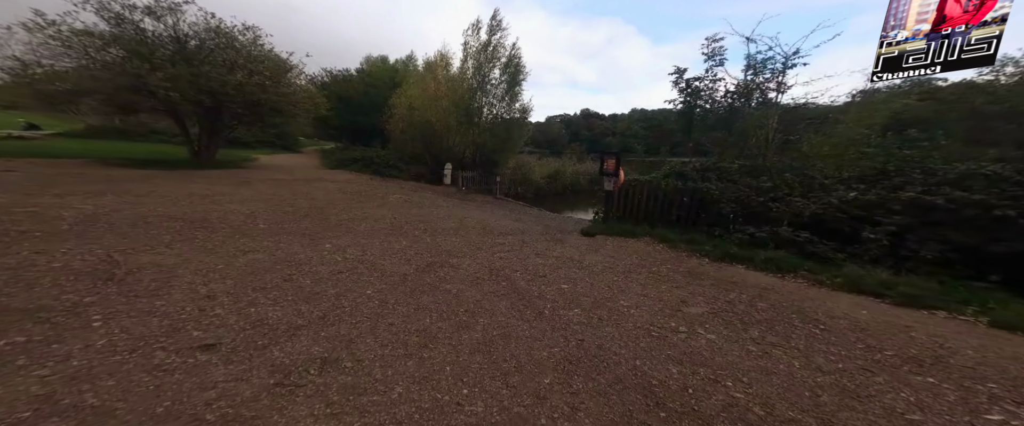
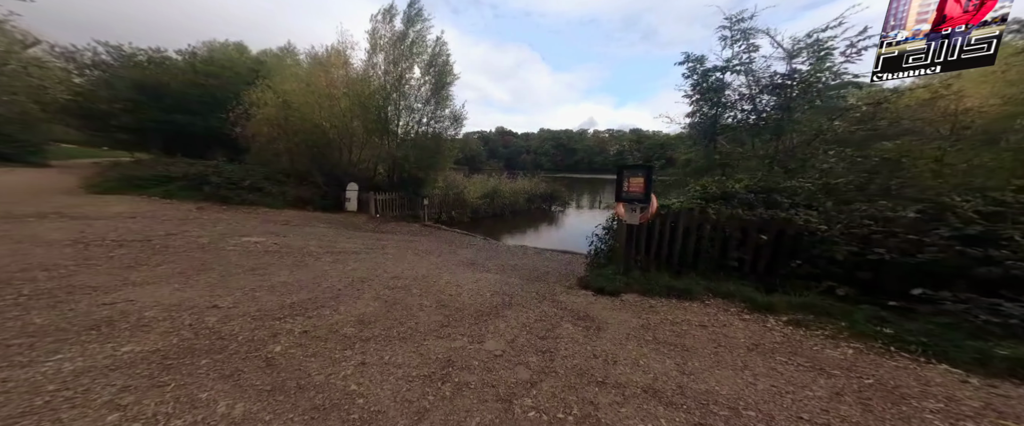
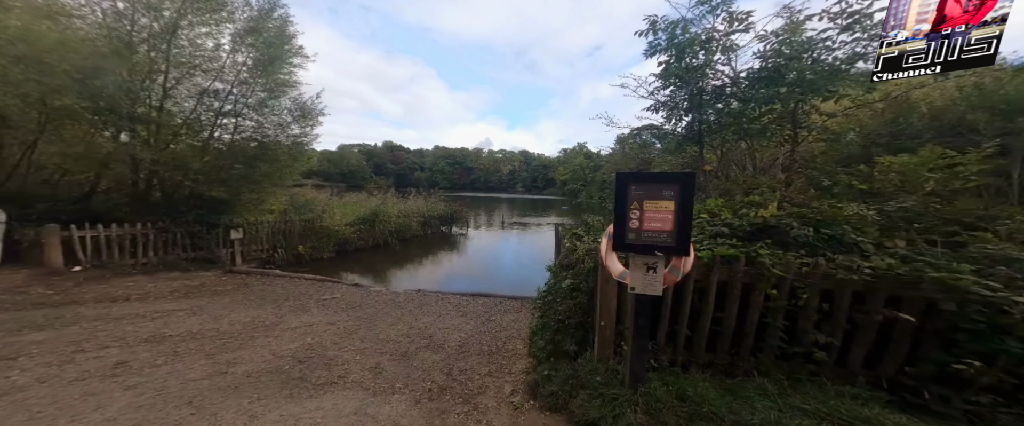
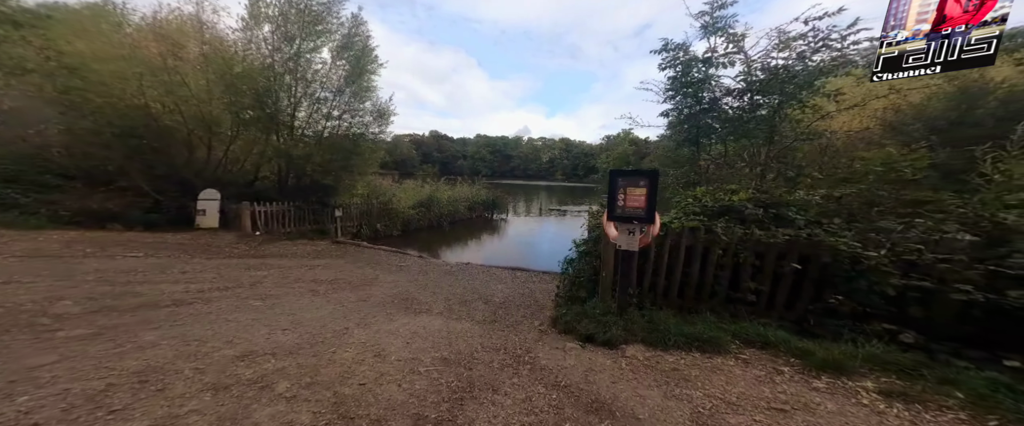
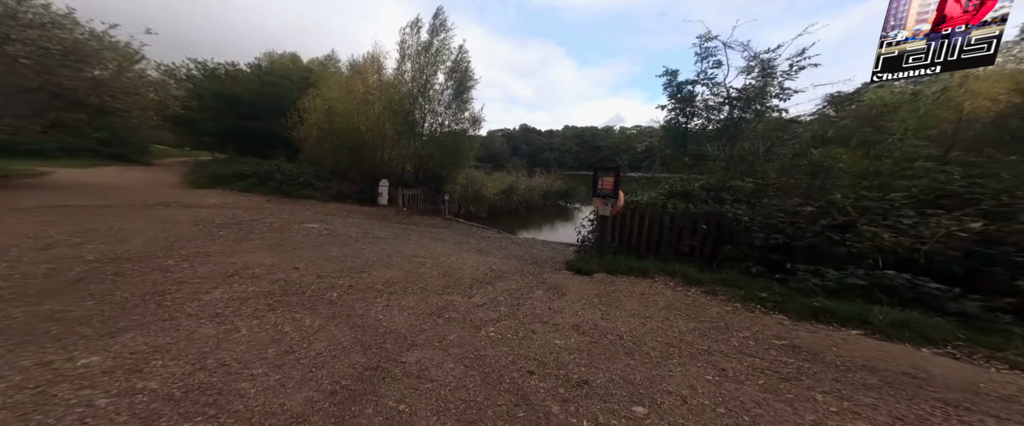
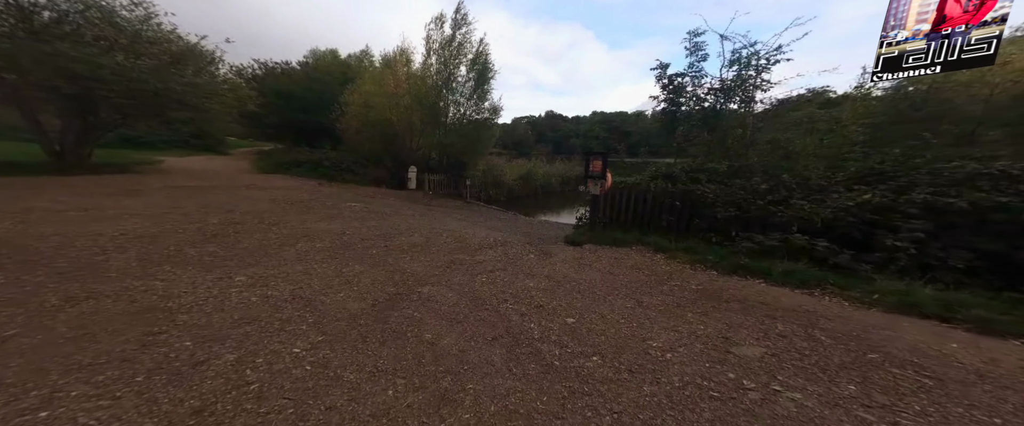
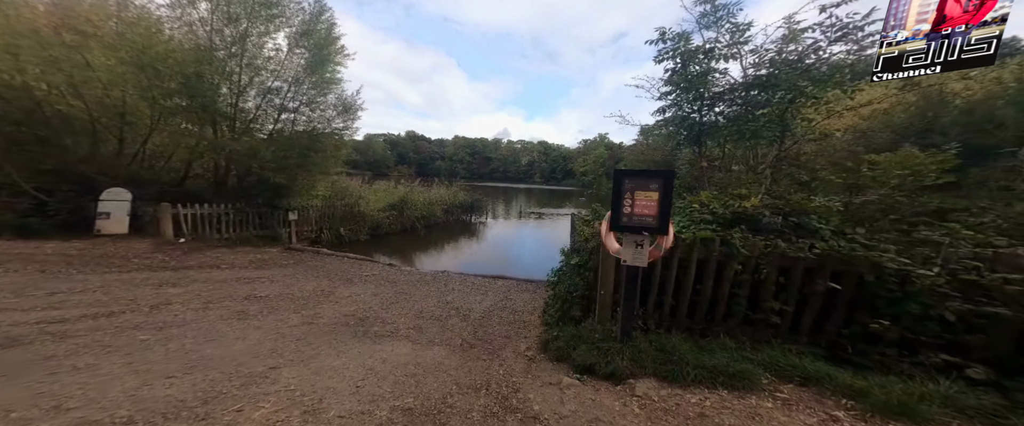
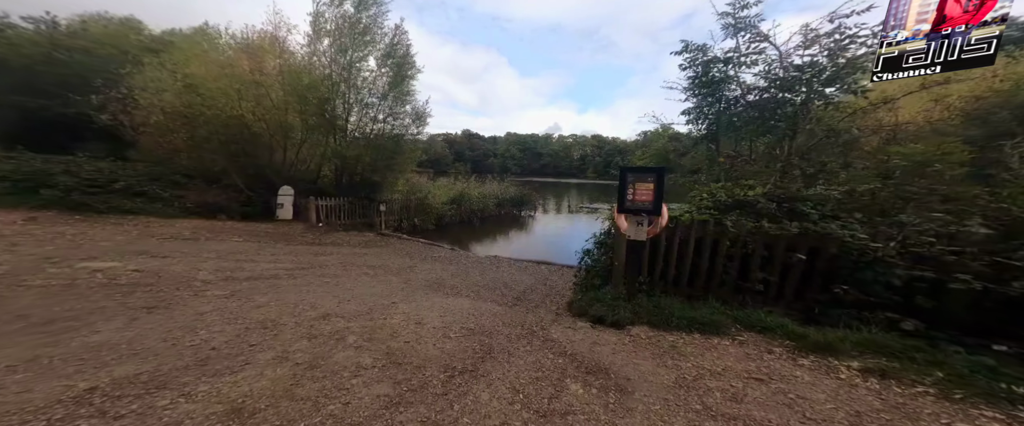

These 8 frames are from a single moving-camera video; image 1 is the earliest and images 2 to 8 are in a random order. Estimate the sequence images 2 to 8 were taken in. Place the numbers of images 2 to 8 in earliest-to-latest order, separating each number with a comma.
6, 5, 2, 8, 4, 7, 3
